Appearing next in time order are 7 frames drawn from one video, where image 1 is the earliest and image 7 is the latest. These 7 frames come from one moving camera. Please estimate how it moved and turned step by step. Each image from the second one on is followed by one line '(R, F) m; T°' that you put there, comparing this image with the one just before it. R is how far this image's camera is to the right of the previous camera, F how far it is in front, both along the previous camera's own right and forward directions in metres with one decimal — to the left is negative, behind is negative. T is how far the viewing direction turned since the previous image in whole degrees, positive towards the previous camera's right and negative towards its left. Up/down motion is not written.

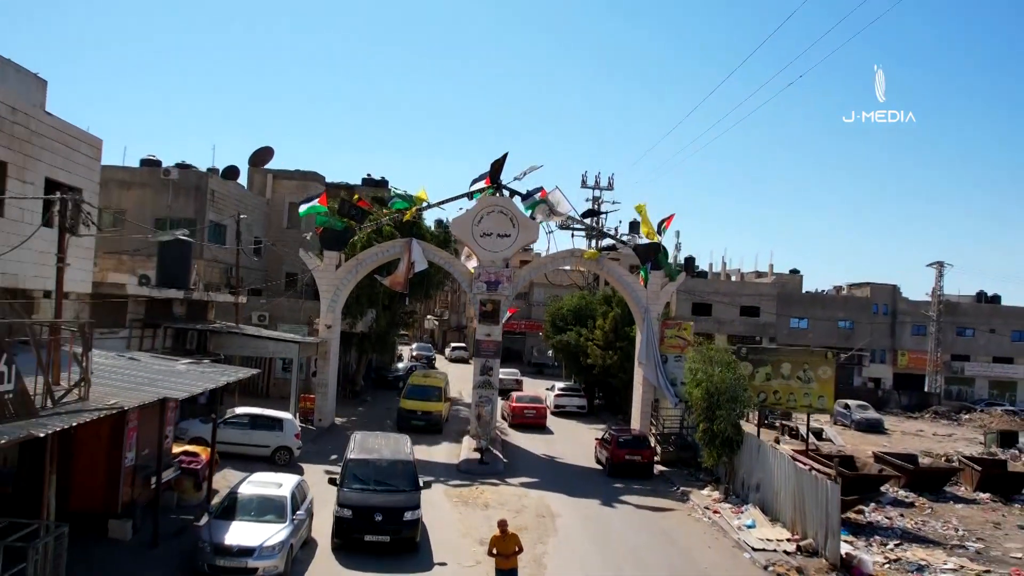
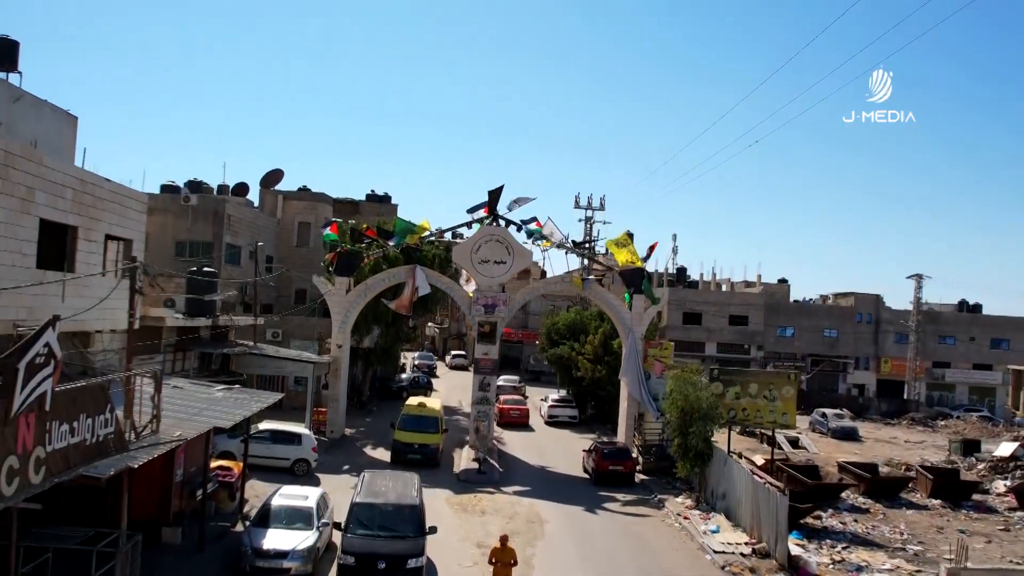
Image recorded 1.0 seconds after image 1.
(+0.1, -1.9) m; 0°
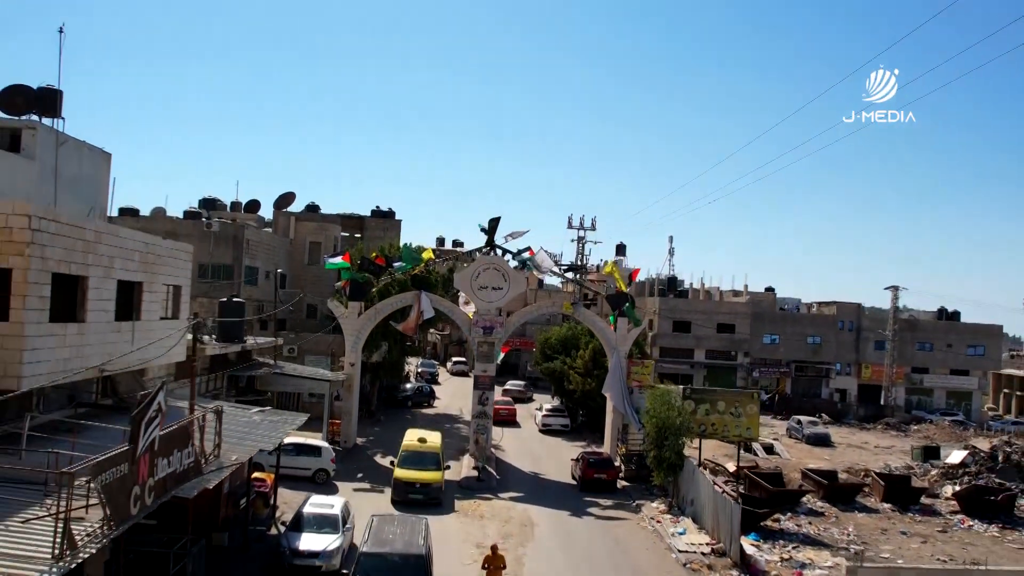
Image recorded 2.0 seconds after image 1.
(+0.1, -2.4) m; 0°
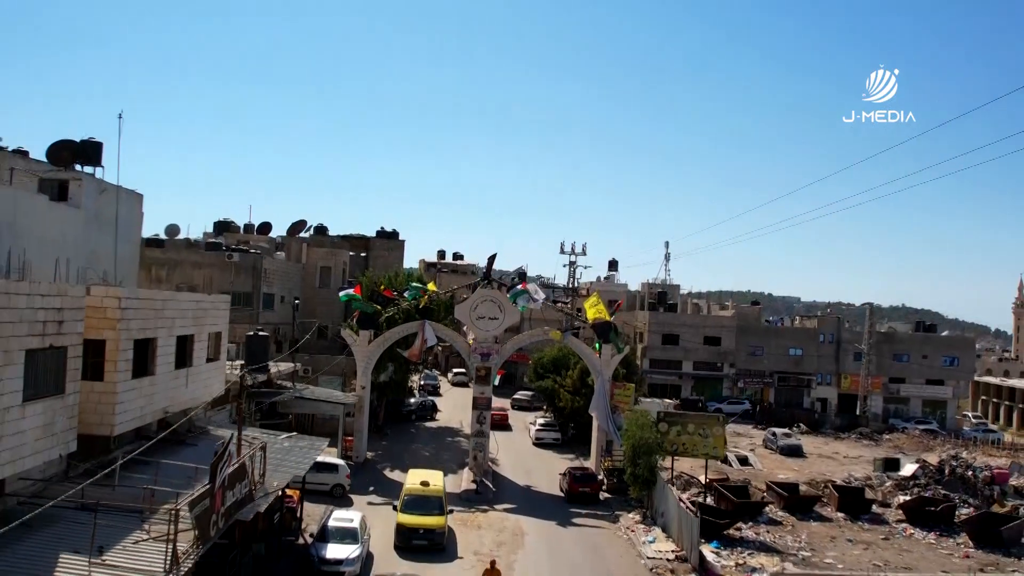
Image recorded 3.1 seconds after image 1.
(+0.2, -2.8) m; 0°
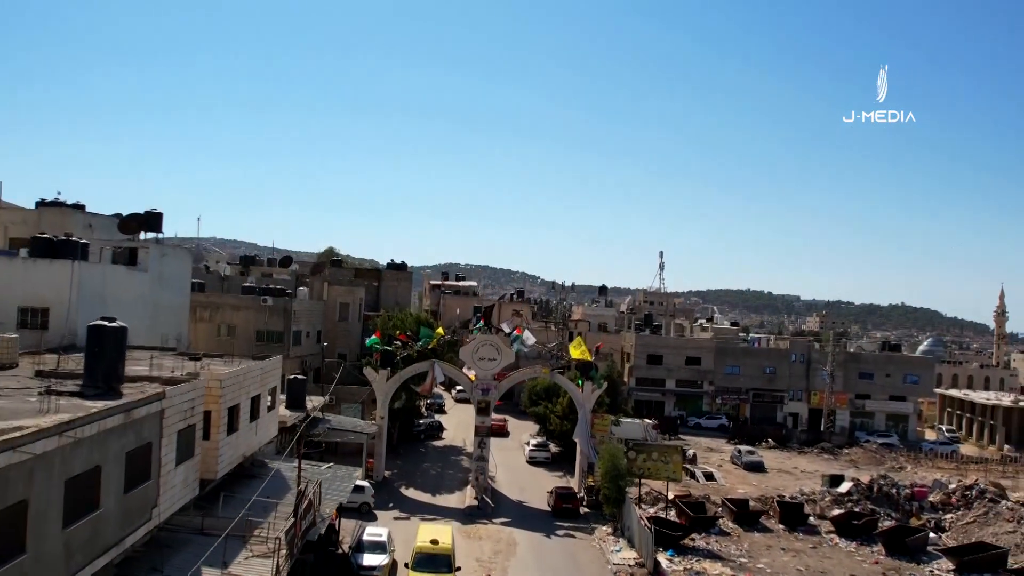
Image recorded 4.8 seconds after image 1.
(+0.2, -5.2) m; 0°
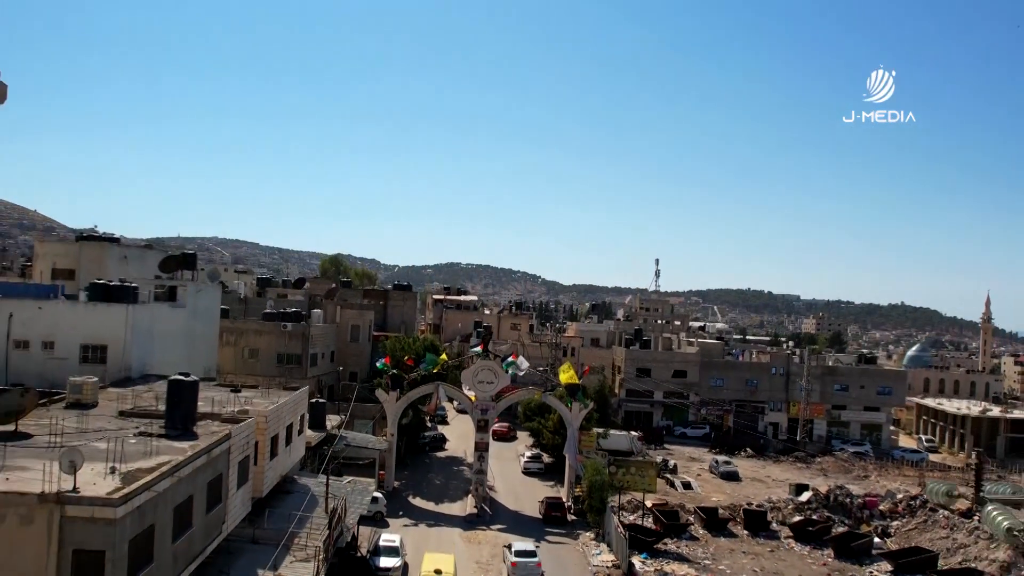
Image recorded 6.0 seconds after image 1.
(+0.3, -4.1) m; 0°
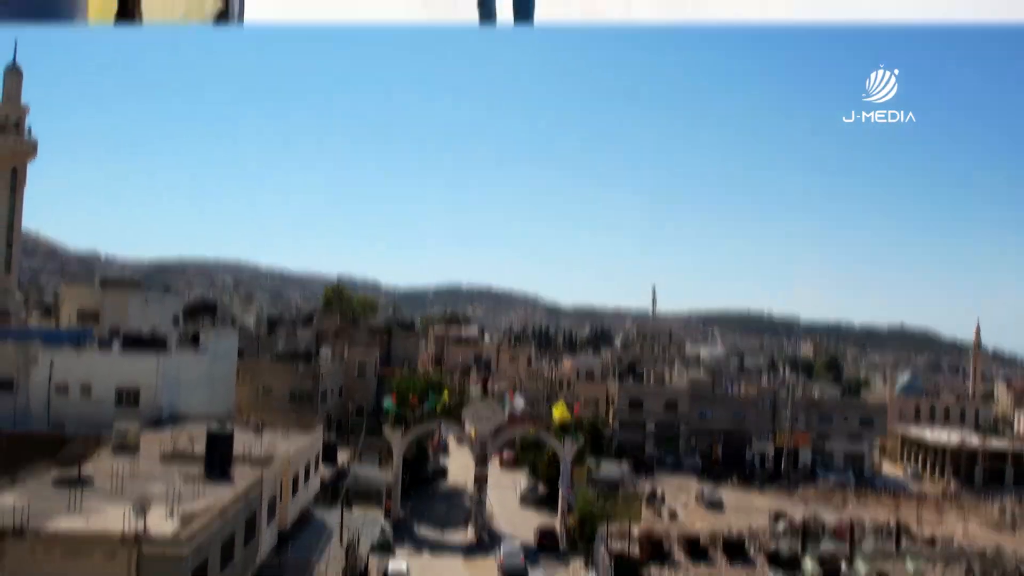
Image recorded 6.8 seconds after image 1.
(+0.2, -3.2) m; 0°
